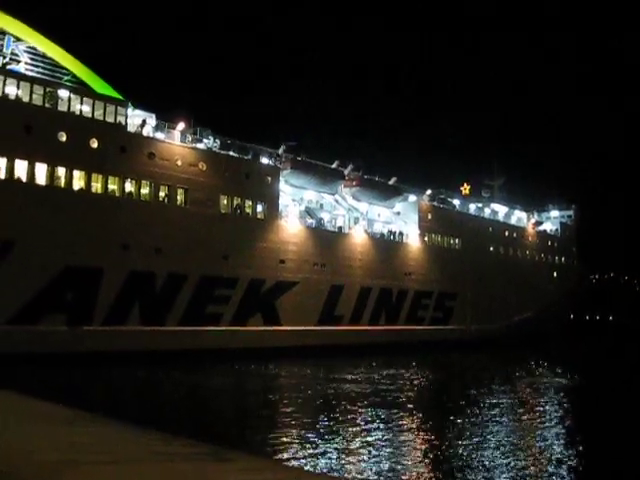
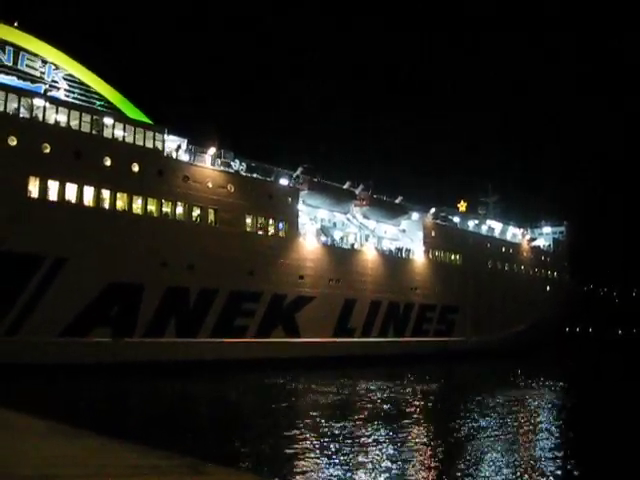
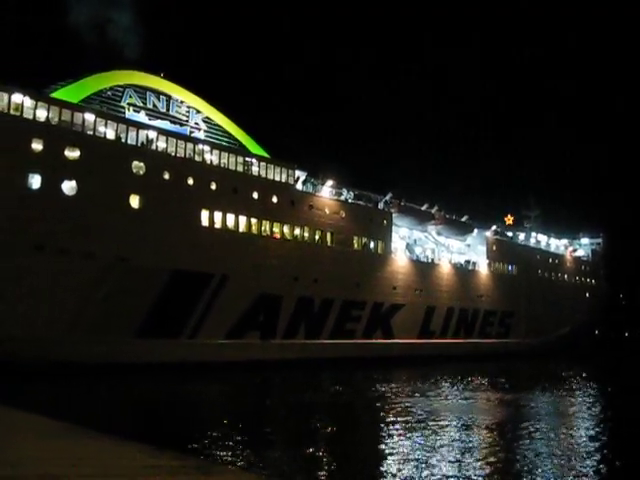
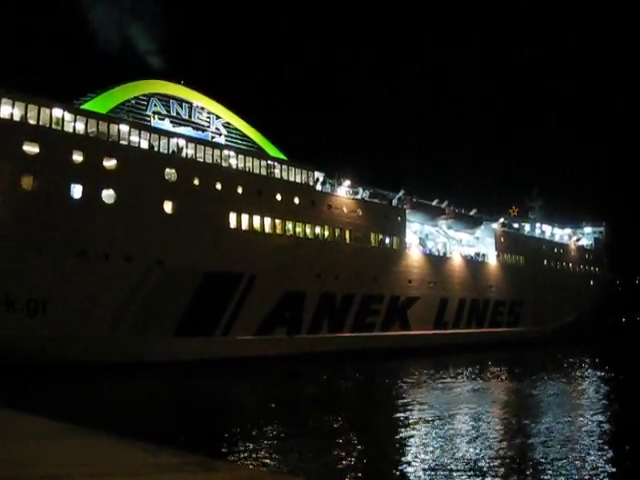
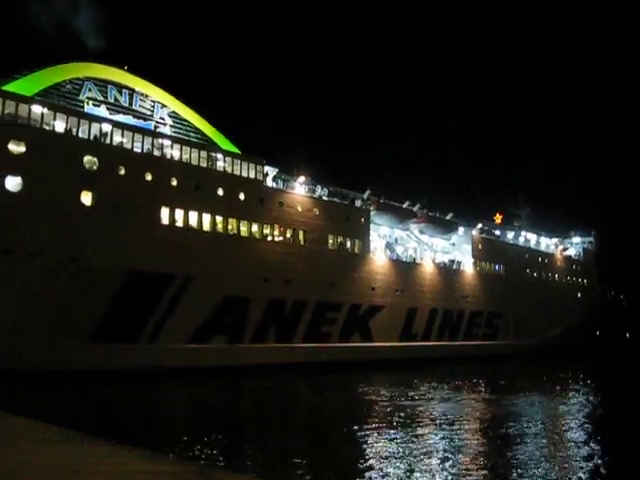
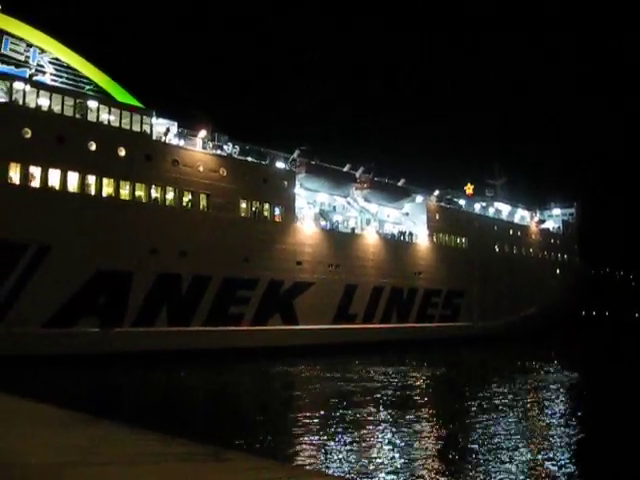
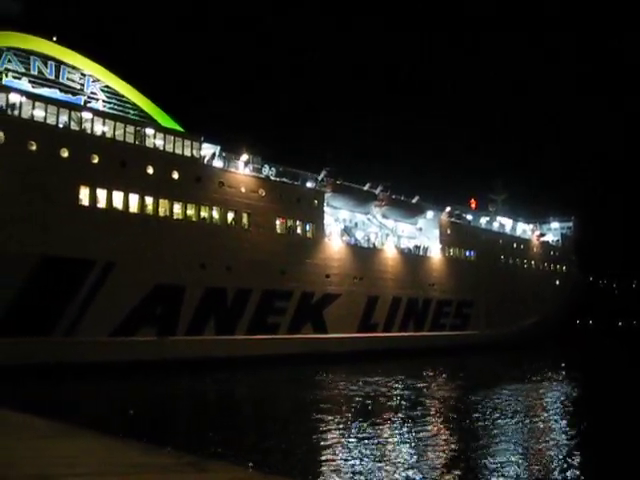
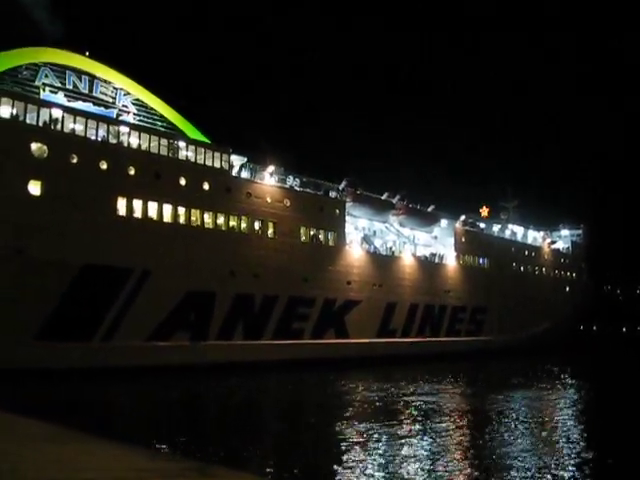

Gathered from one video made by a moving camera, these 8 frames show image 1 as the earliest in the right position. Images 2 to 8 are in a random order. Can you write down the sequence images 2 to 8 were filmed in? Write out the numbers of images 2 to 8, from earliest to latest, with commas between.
6, 2, 7, 8, 5, 3, 4
